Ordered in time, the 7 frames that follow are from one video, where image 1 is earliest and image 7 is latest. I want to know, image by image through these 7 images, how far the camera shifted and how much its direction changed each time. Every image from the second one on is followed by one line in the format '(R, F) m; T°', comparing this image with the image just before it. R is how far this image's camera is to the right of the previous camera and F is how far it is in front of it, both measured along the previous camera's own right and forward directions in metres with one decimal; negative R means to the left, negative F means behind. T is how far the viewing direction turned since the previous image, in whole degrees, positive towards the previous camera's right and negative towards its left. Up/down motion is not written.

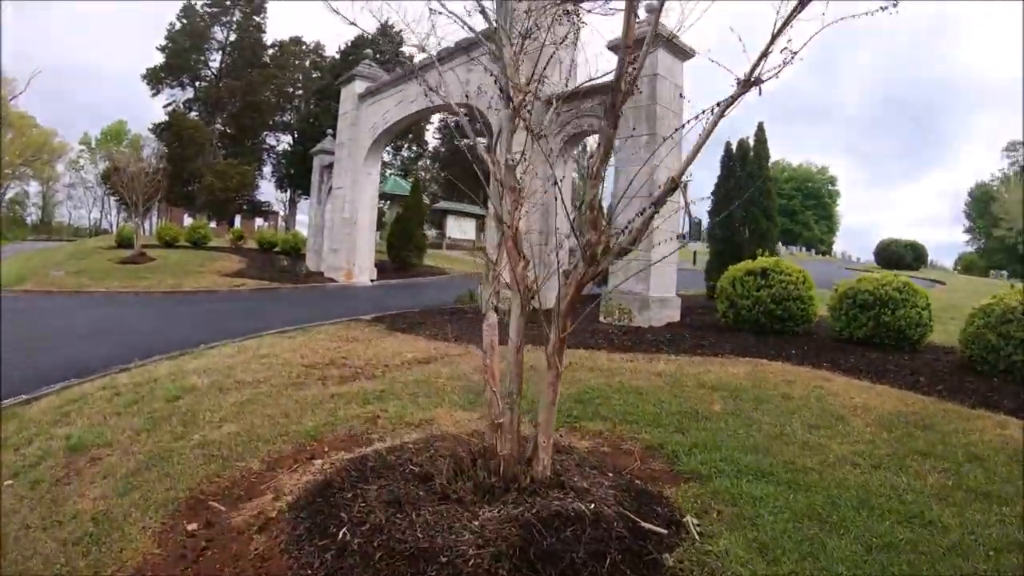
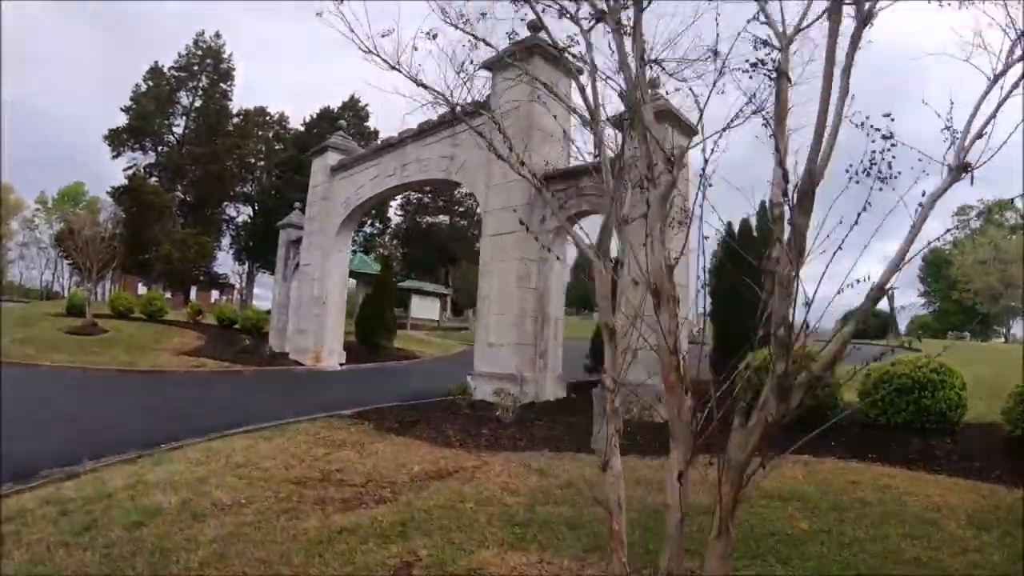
(-0.5, +0.5) m; +4°
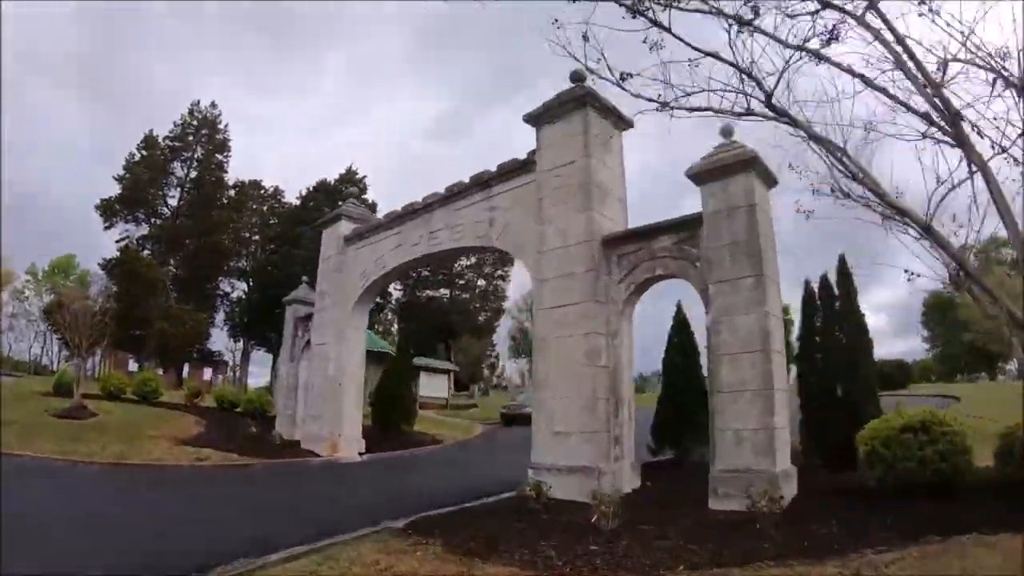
(-0.9, +1.0) m; +1°
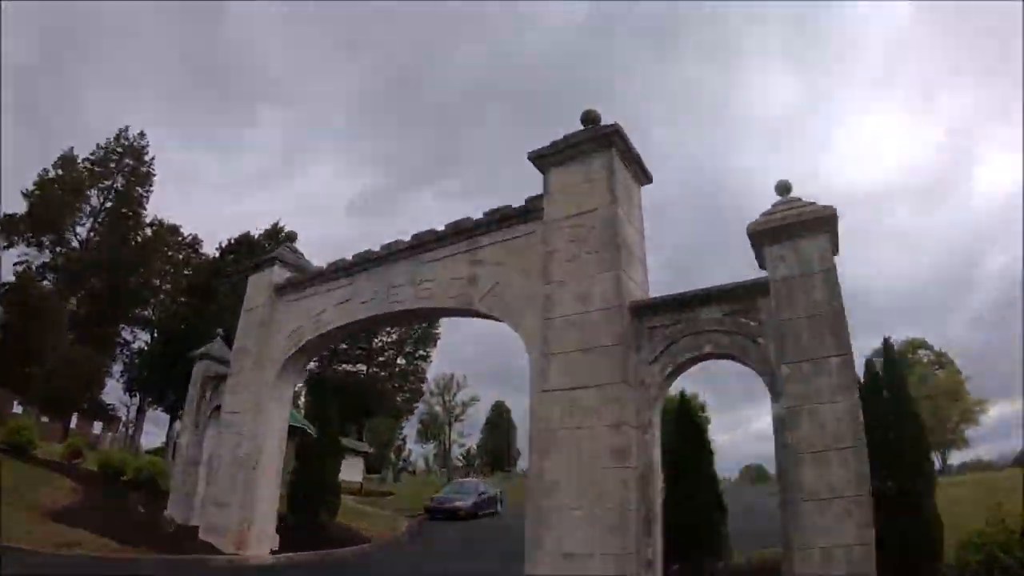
(-0.8, +1.6) m; +7°
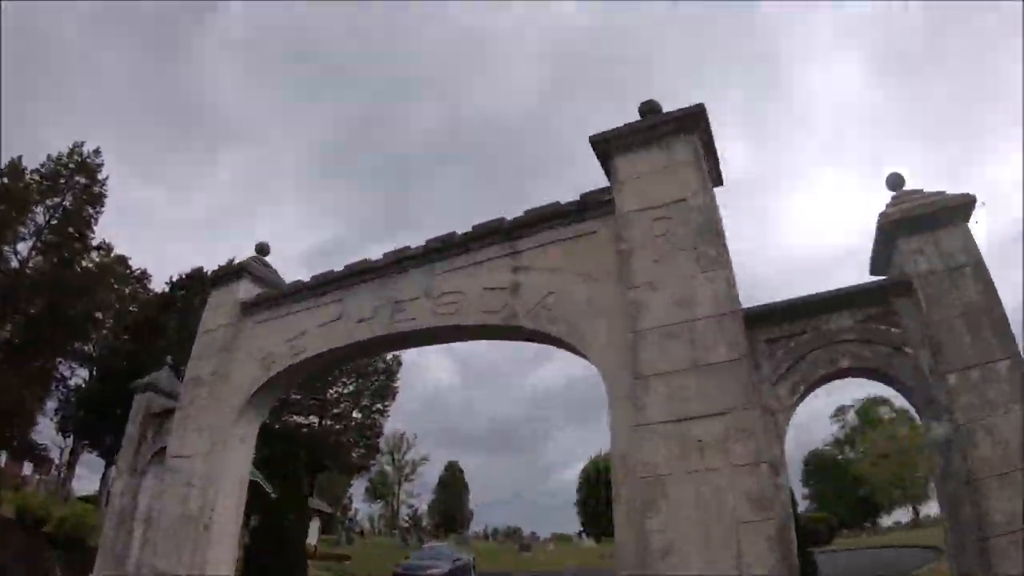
(-0.9, +1.6) m; +4°
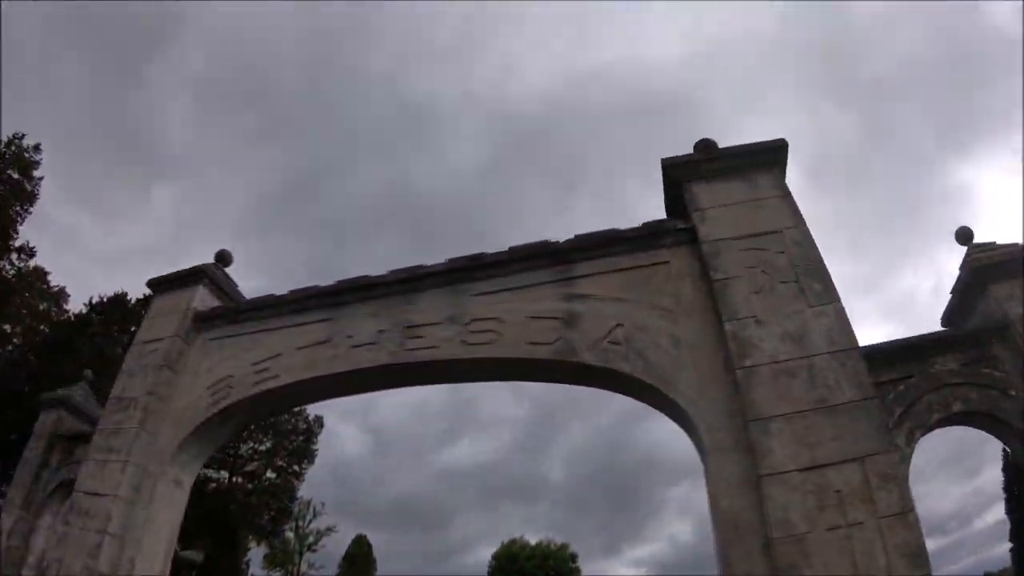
(-1.0, +1.0) m; +6°
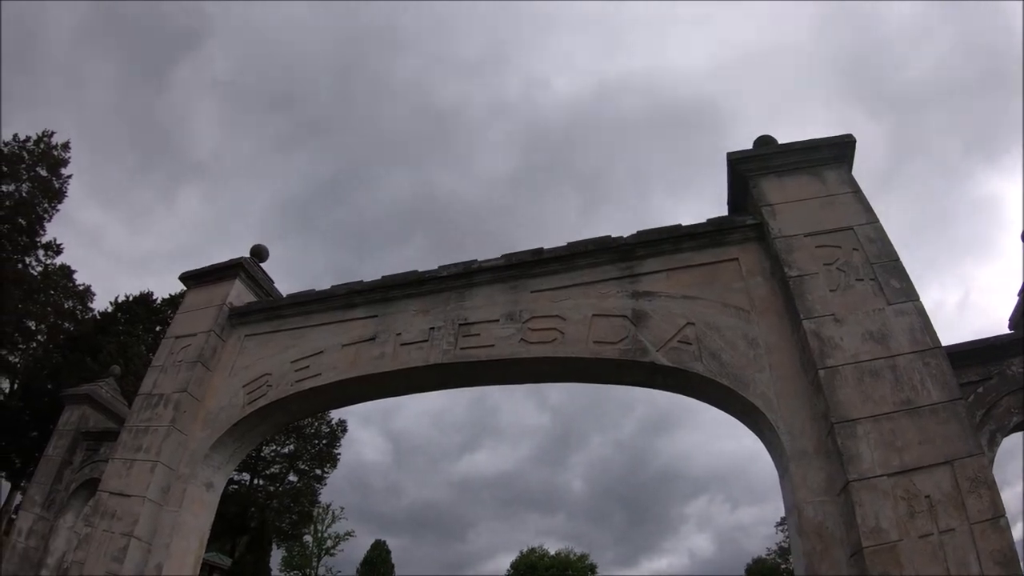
(-0.4, +0.2) m; -1°
